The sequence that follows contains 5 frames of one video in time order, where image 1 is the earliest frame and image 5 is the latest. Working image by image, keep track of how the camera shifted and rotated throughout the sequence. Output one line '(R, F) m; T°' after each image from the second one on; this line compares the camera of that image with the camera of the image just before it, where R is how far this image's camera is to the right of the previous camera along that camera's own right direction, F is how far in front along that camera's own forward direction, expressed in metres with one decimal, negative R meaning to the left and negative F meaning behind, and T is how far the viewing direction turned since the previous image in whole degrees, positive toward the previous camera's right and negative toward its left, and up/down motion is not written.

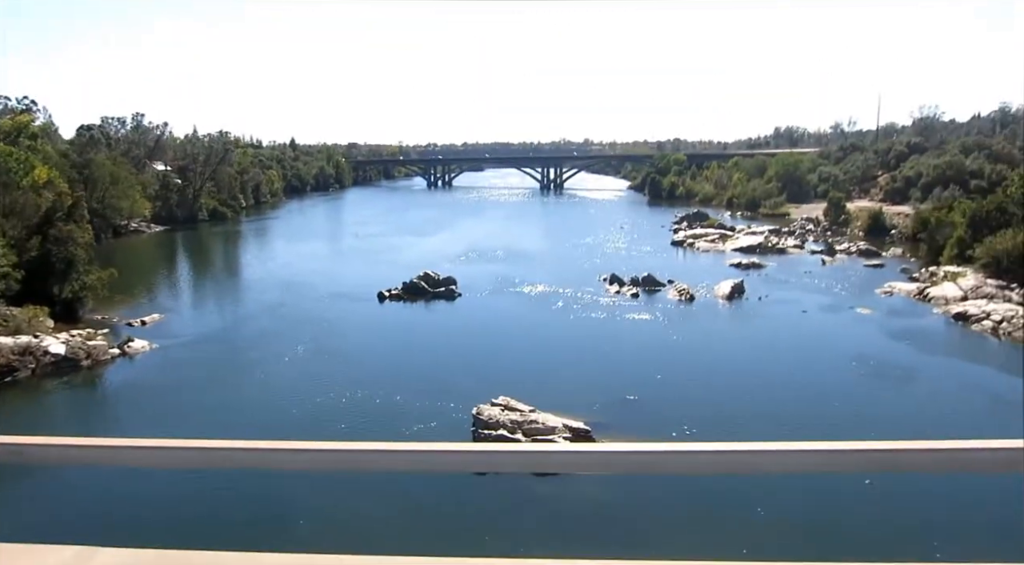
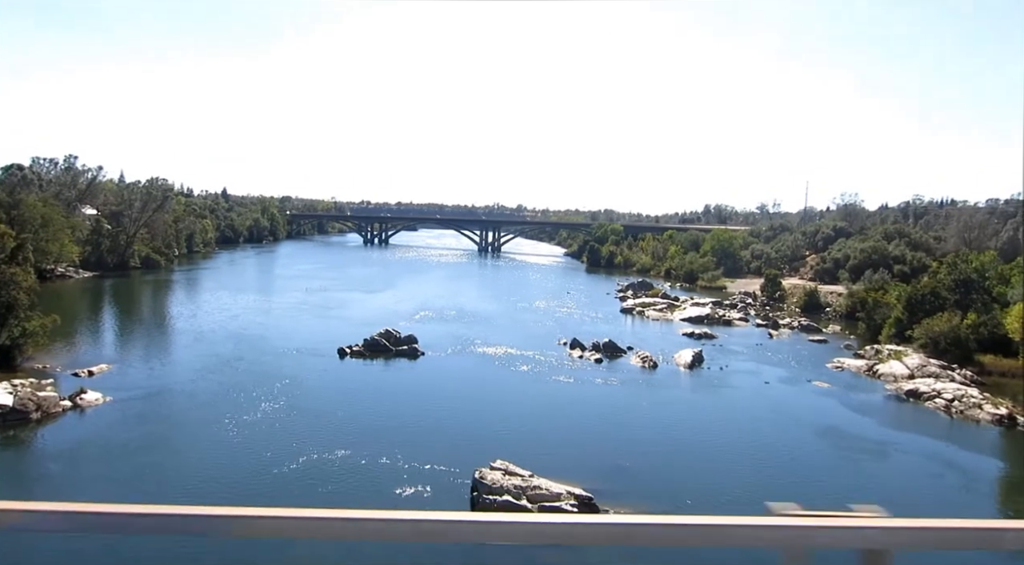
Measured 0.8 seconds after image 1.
(-1.1, +0.1) m; +6°
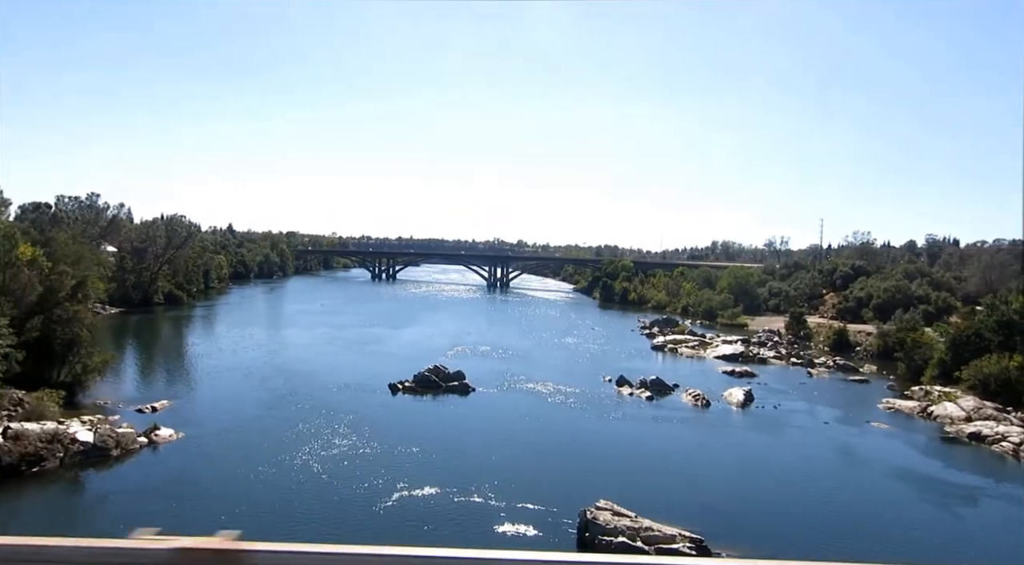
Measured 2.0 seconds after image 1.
(-1.5, -0.1) m; 0°
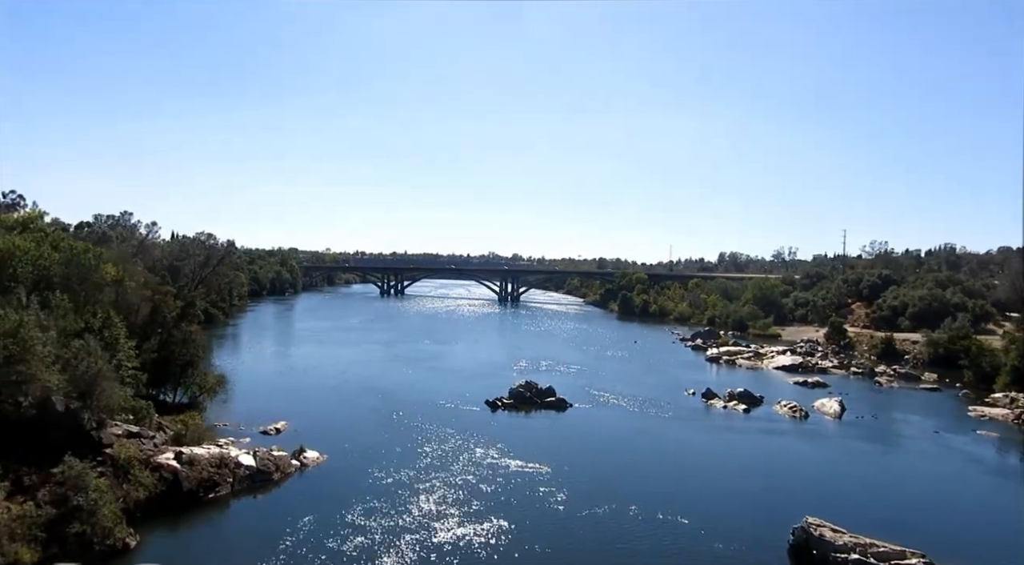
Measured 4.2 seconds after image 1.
(-2.9, 0.0) m; +1°
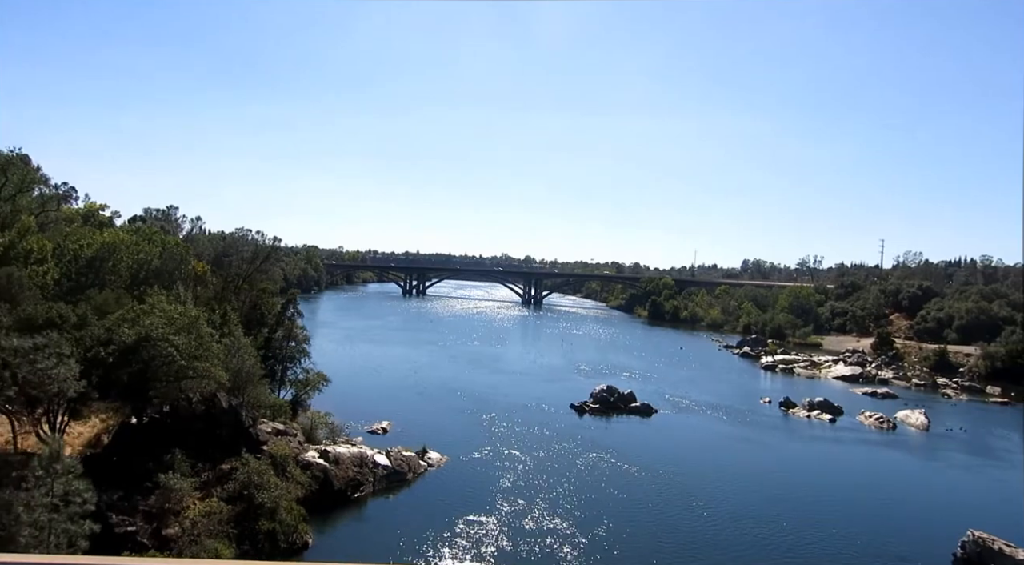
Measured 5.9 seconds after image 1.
(-2.2, 0.0) m; -1°
